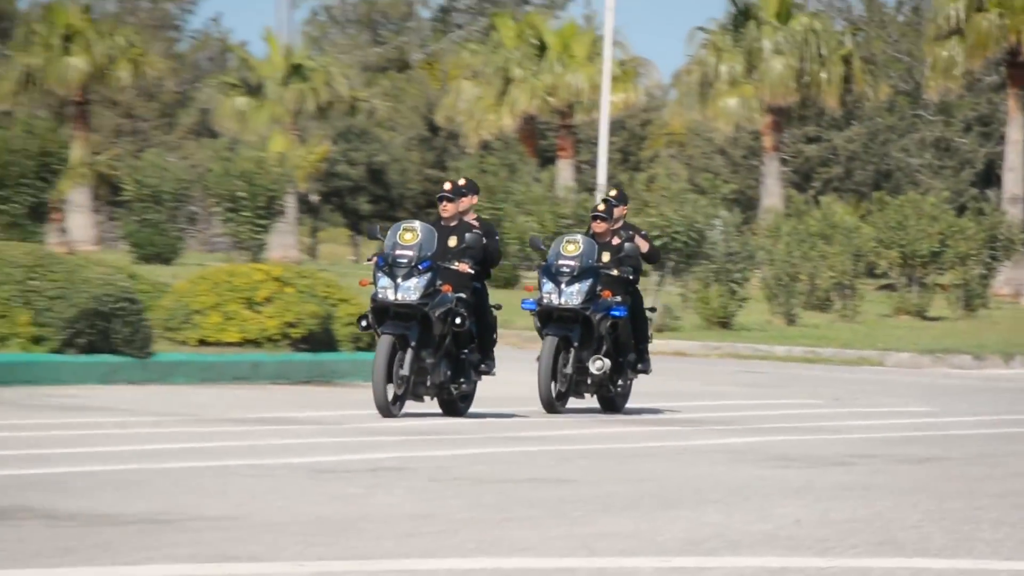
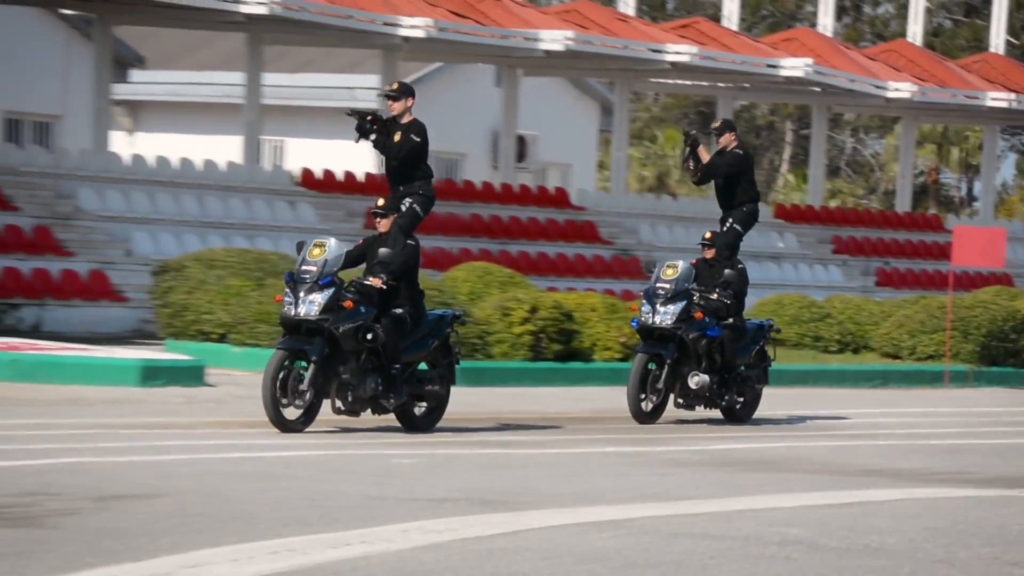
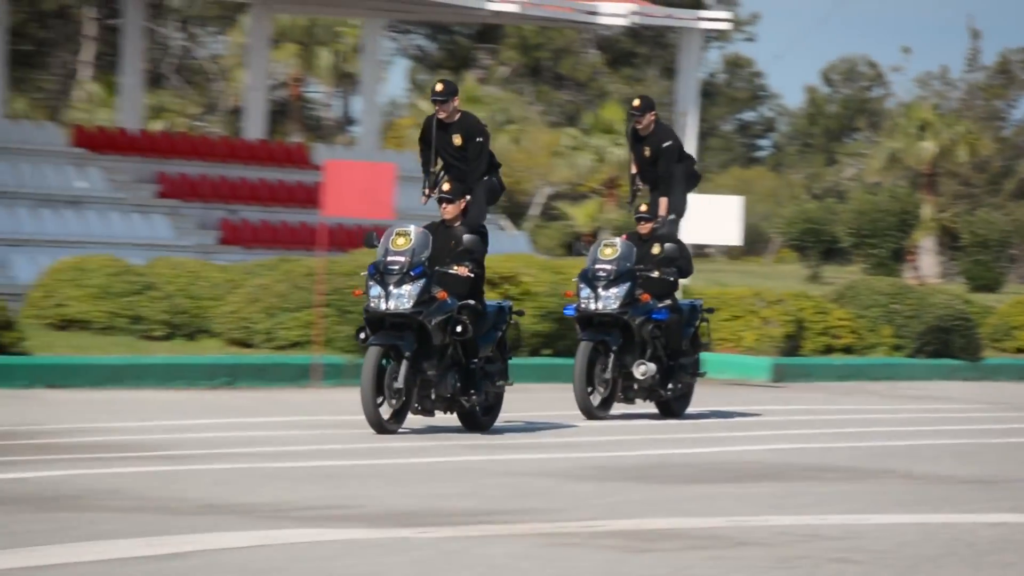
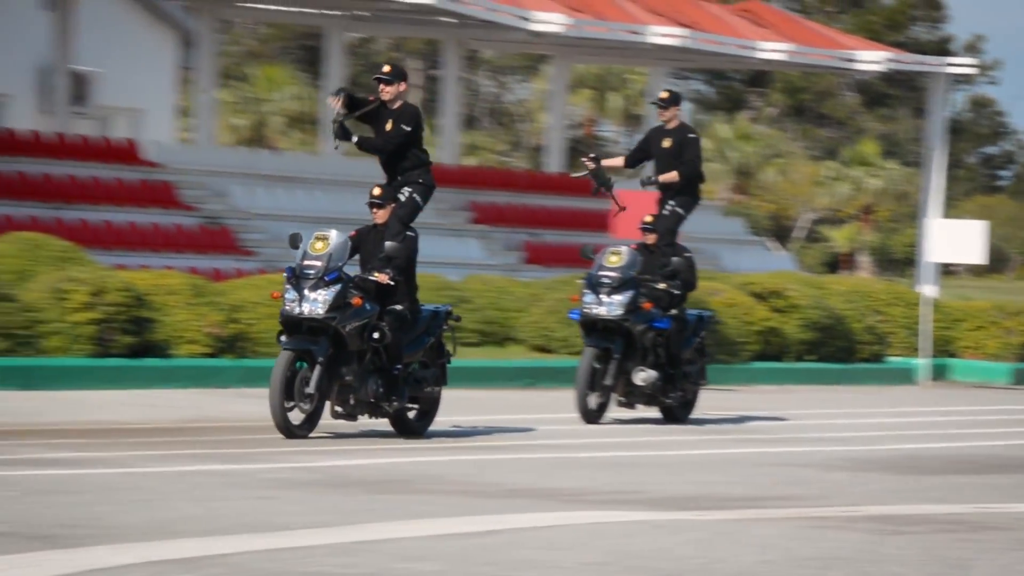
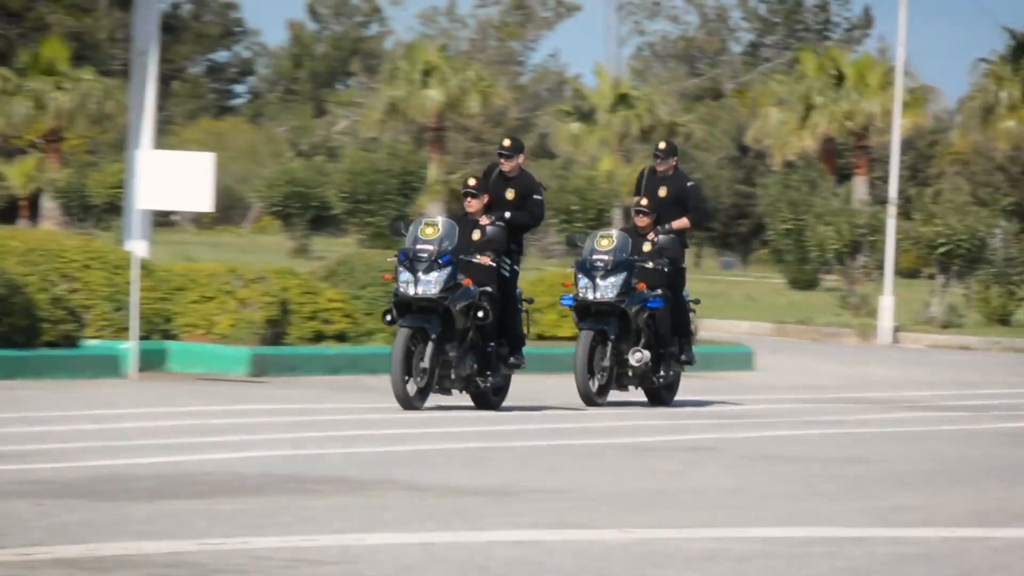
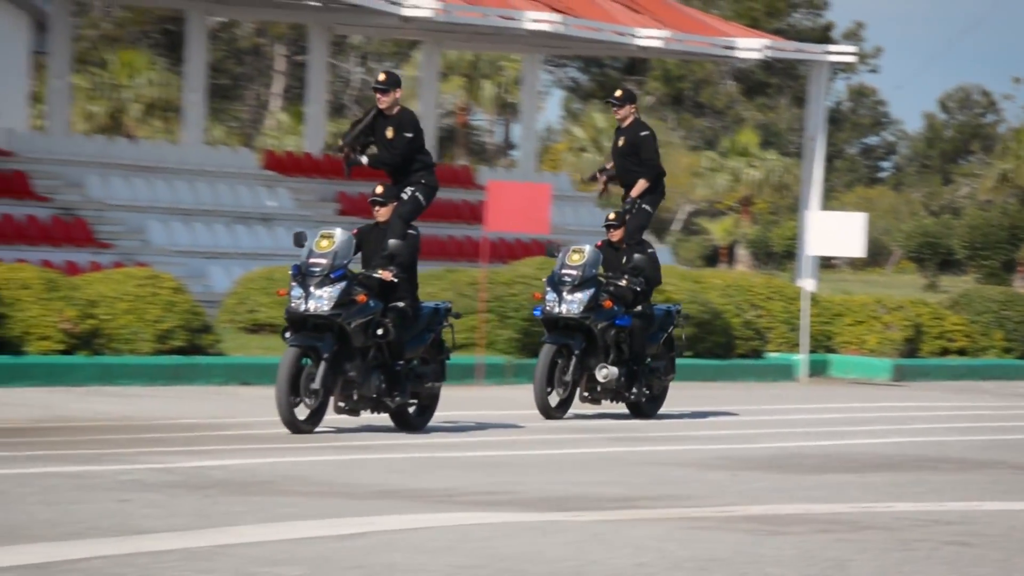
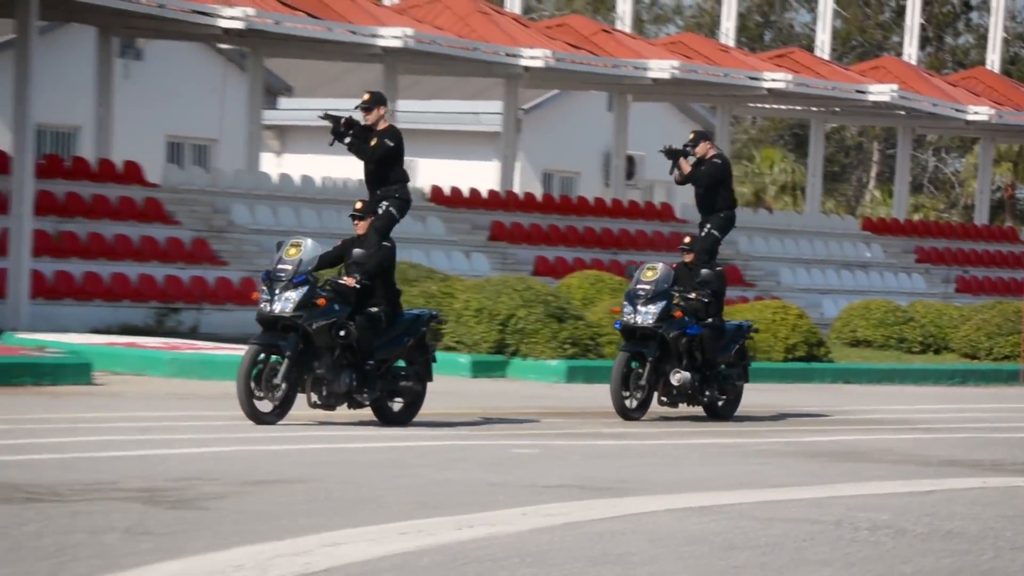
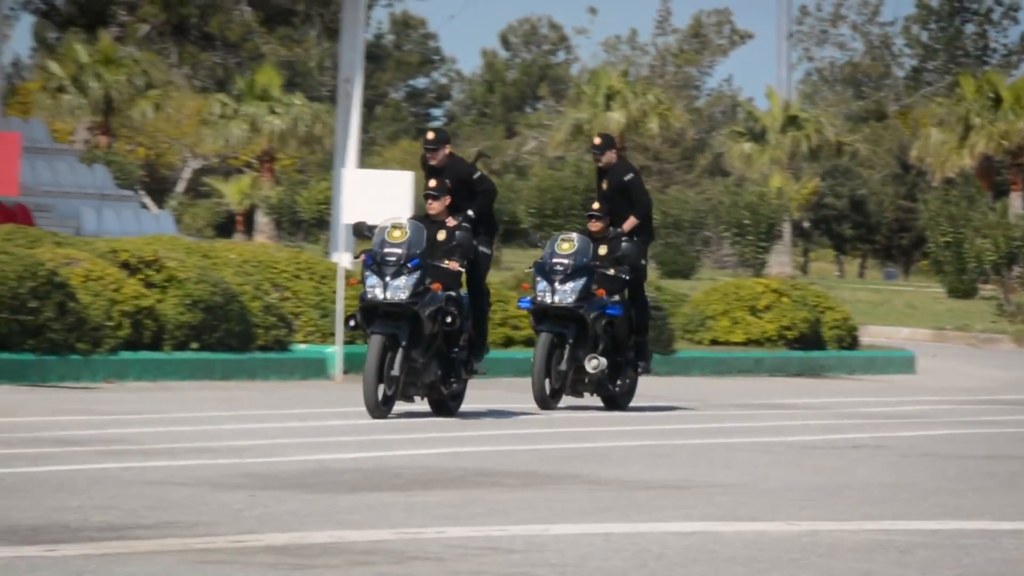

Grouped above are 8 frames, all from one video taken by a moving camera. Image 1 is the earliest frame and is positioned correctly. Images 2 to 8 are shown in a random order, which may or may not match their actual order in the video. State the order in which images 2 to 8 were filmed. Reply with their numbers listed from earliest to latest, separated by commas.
5, 8, 3, 6, 4, 2, 7
